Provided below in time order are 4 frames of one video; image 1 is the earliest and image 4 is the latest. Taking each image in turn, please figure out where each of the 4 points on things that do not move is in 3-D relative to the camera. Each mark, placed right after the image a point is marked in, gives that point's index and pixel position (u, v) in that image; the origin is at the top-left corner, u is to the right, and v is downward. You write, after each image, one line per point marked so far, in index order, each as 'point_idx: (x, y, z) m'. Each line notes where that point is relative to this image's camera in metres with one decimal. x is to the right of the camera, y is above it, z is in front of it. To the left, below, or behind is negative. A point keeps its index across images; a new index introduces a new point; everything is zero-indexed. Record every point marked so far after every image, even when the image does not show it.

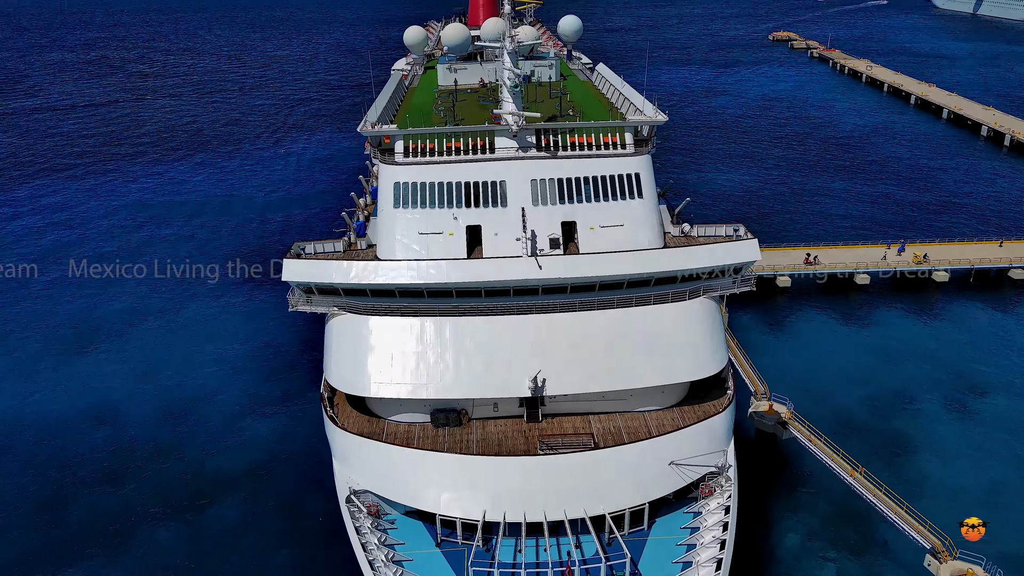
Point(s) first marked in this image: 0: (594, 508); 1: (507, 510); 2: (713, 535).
0: (+2.0, -5.3, +19.8) m
1: (-0.1, -5.3, +19.7) m
2: (+4.8, -5.9, +19.9) m
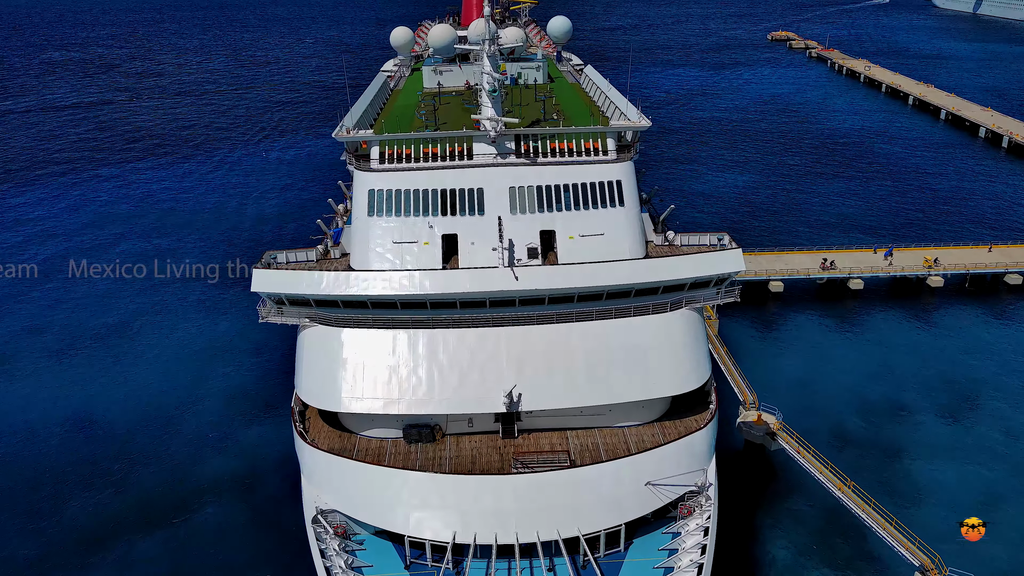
0: (+1.3, -5.6, +19.1) m
1: (-0.8, -5.6, +19.0) m
2: (+4.1, -6.2, +19.2) m
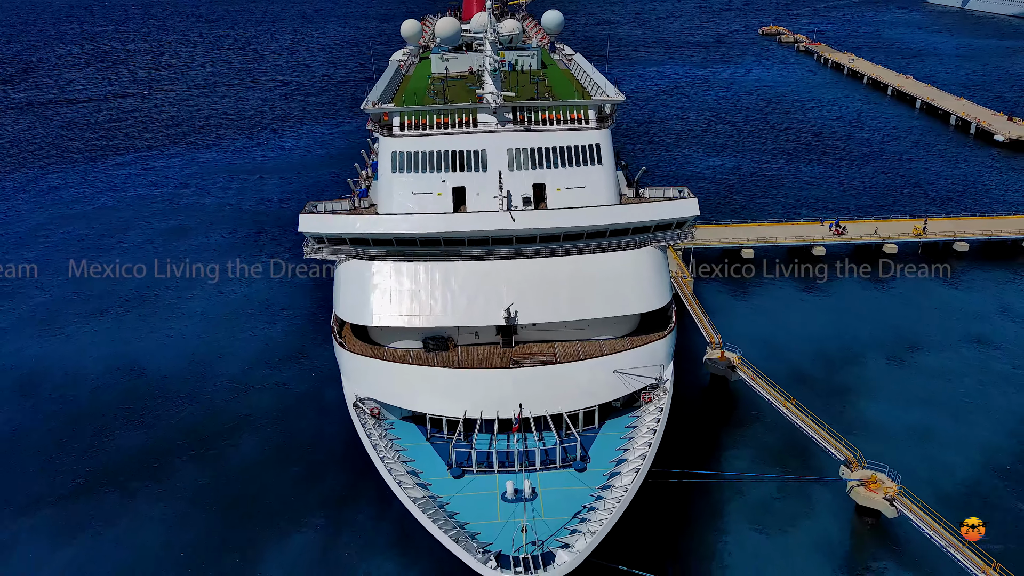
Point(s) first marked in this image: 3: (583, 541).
0: (+1.2, -3.6, +24.4) m
1: (-0.8, -3.6, +24.4) m
2: (+4.1, -4.2, +24.6) m
3: (+1.7, -6.1, +20.1) m
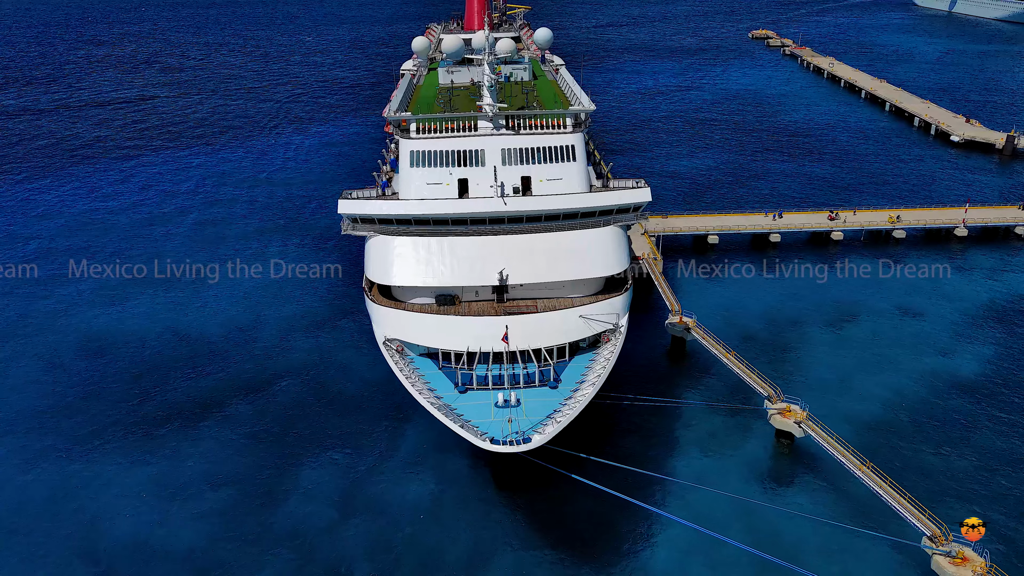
0: (+0.9, -2.3, +32.3) m
1: (-1.2, -2.3, +32.2) m
2: (+3.7, -2.9, +32.4) m
3: (+1.4, -4.8, +28.0) m
